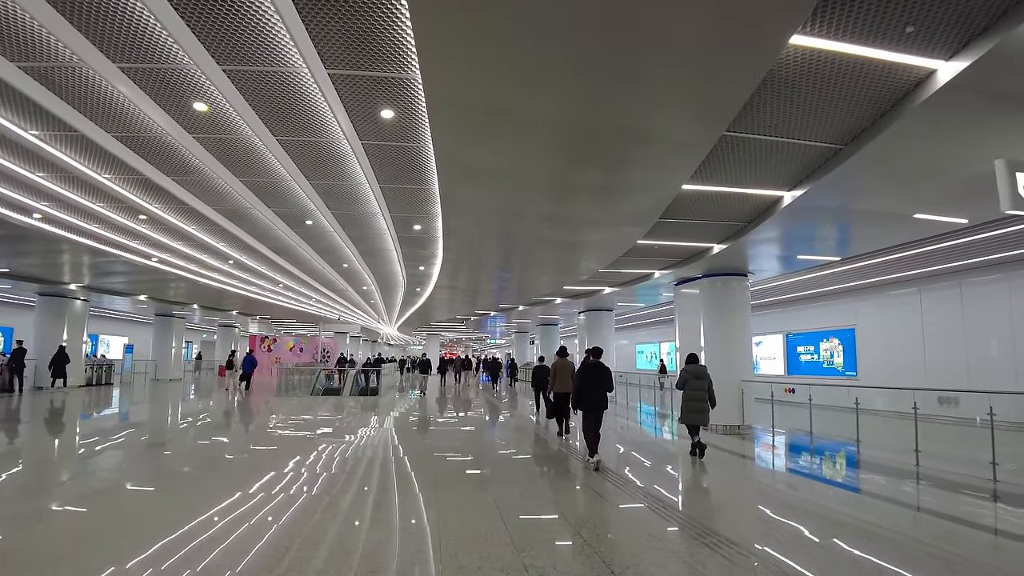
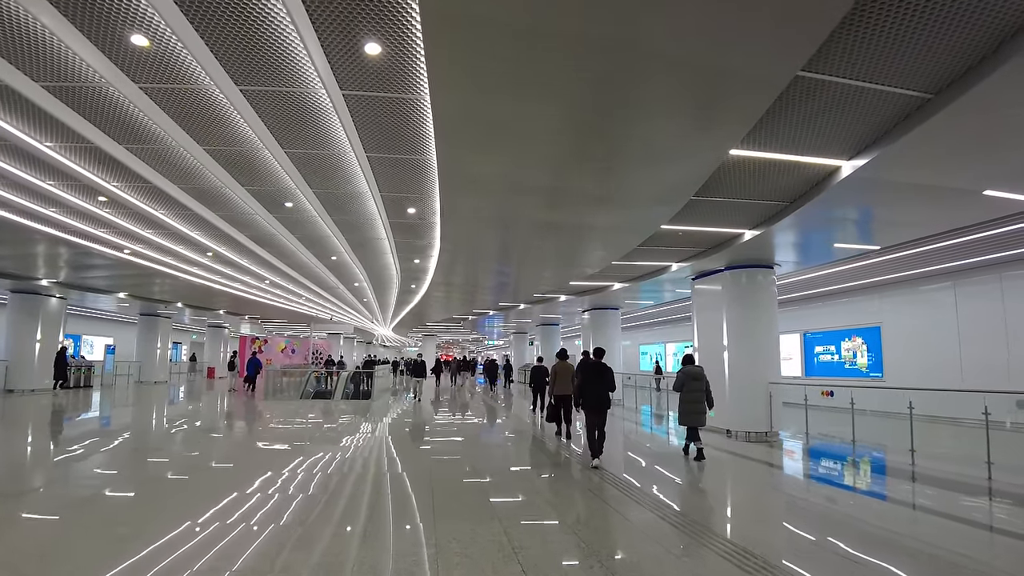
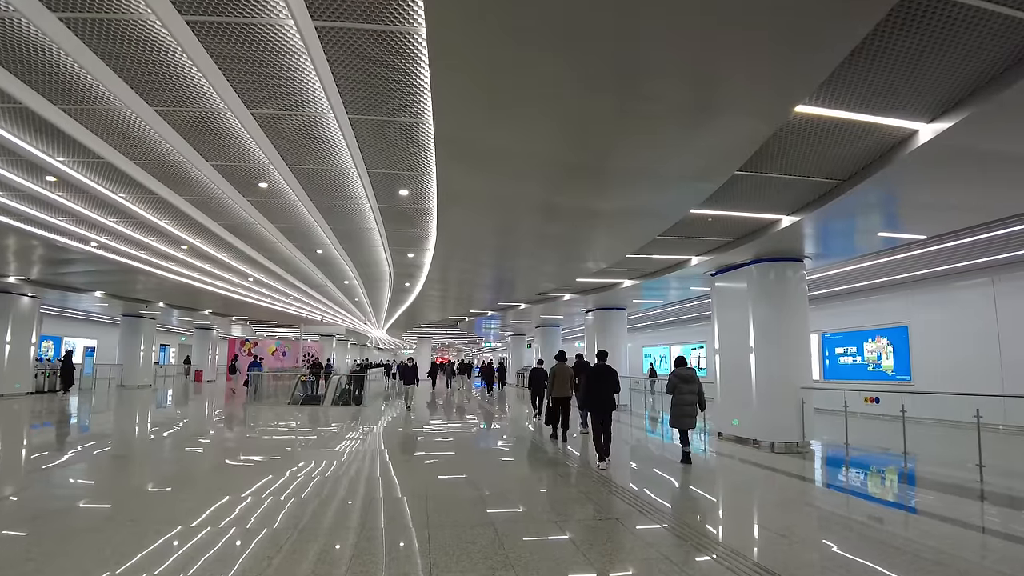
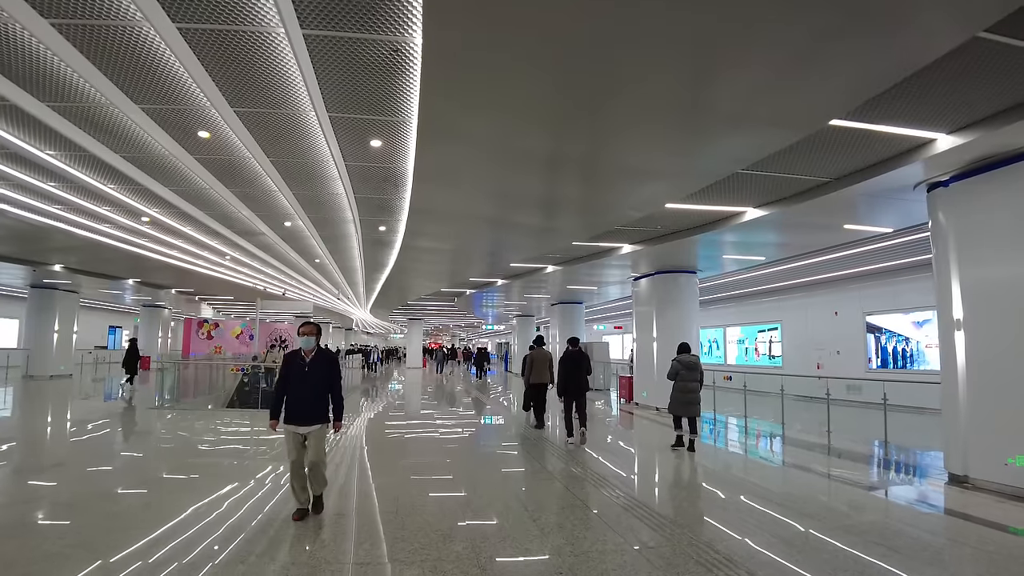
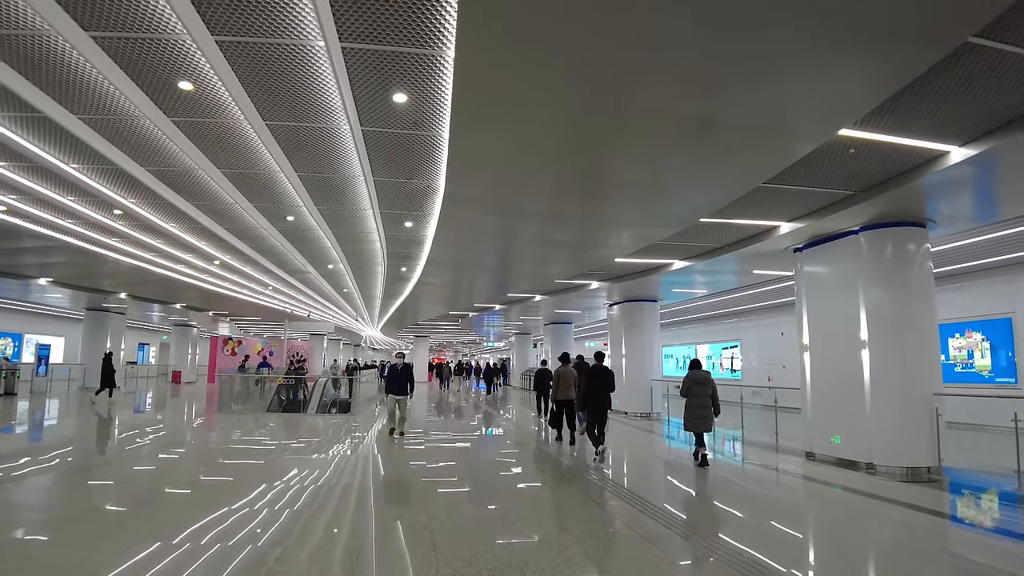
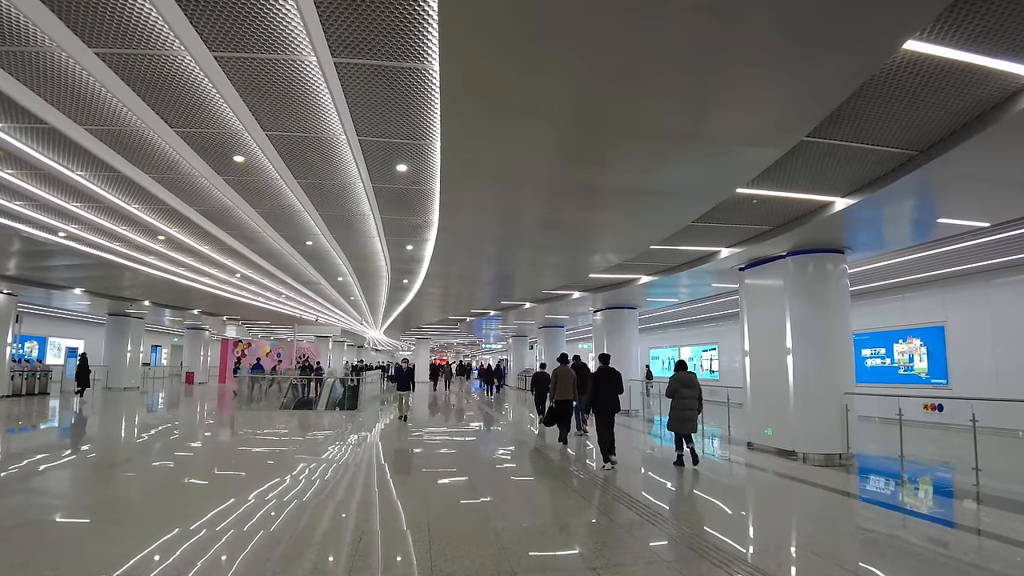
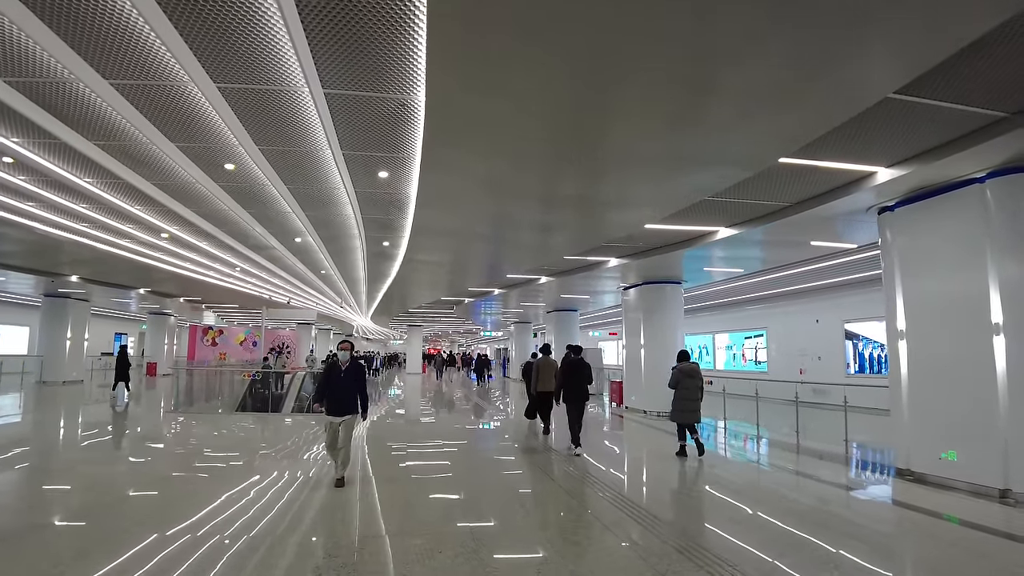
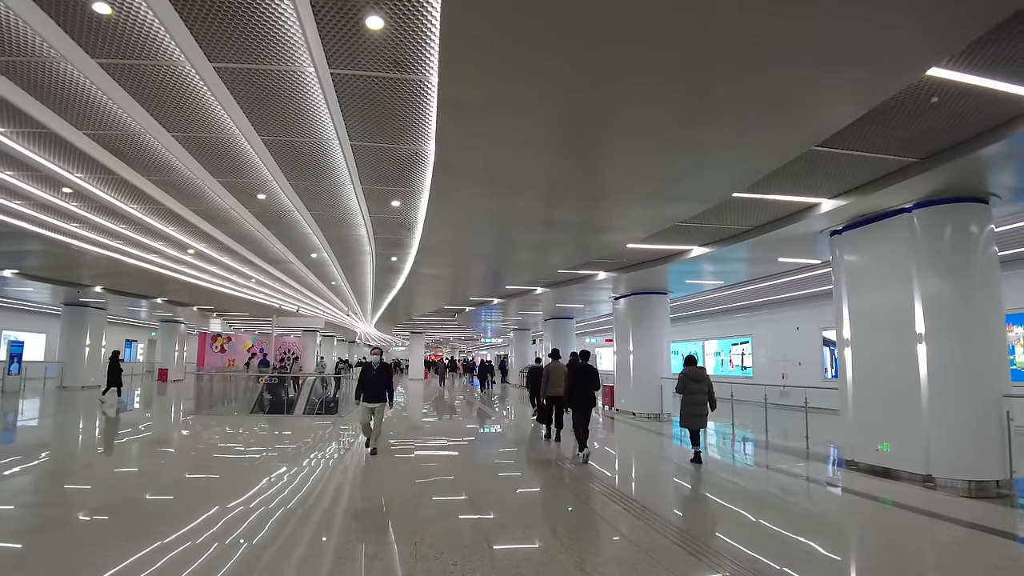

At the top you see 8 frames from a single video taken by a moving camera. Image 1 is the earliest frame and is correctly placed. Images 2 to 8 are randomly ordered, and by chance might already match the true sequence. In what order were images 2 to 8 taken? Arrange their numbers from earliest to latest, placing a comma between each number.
2, 3, 6, 5, 8, 7, 4
